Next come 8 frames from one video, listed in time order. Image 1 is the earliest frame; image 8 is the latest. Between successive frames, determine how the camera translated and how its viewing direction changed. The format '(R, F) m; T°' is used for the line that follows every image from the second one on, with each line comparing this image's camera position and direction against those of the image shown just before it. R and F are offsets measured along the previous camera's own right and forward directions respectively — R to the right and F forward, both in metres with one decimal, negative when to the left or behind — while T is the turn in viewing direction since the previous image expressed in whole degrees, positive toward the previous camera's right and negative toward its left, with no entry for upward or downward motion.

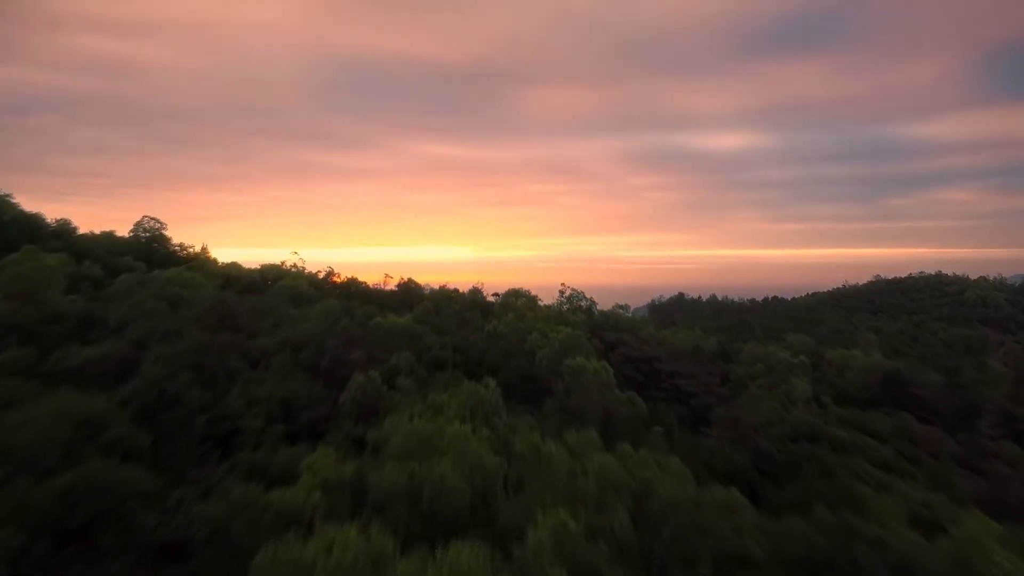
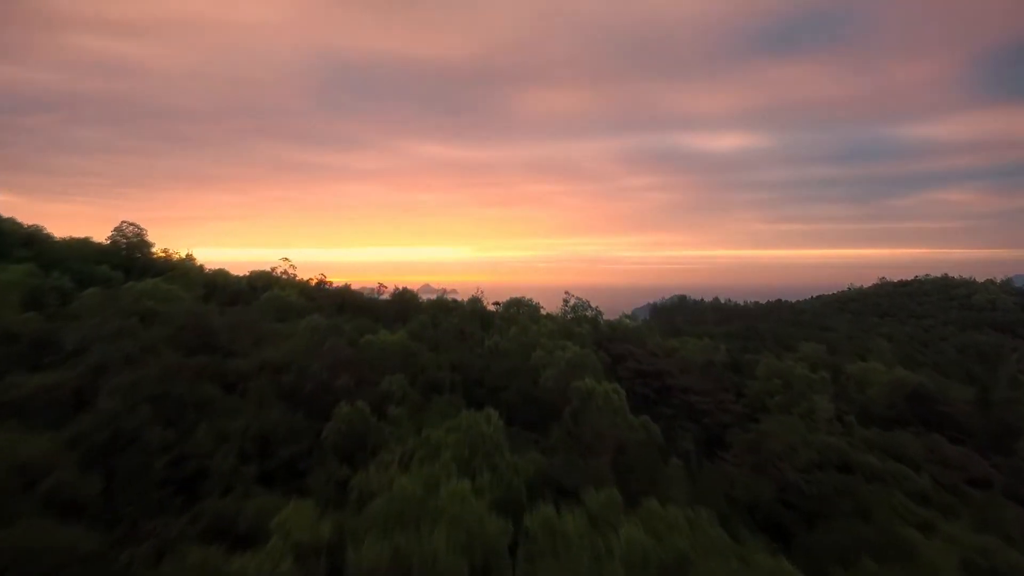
(-0.1, +0.7) m; 0°
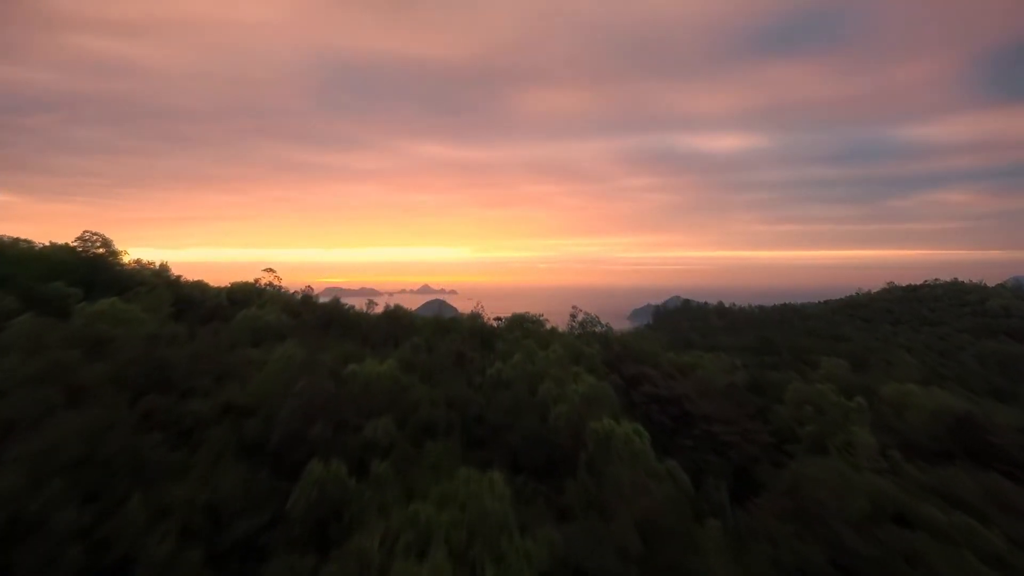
(-0.1, +1.0) m; 0°
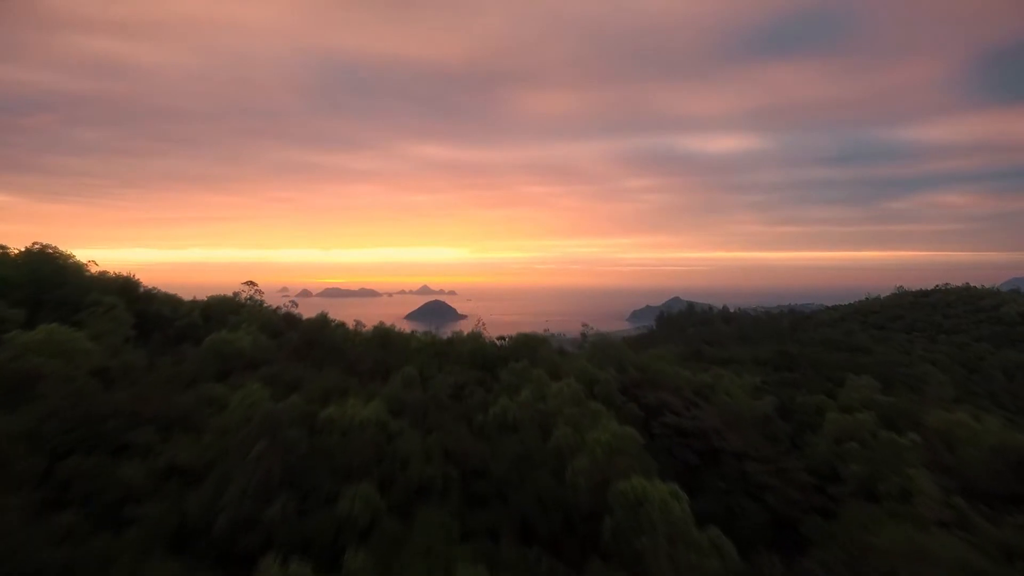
(-0.1, +1.1) m; 0°
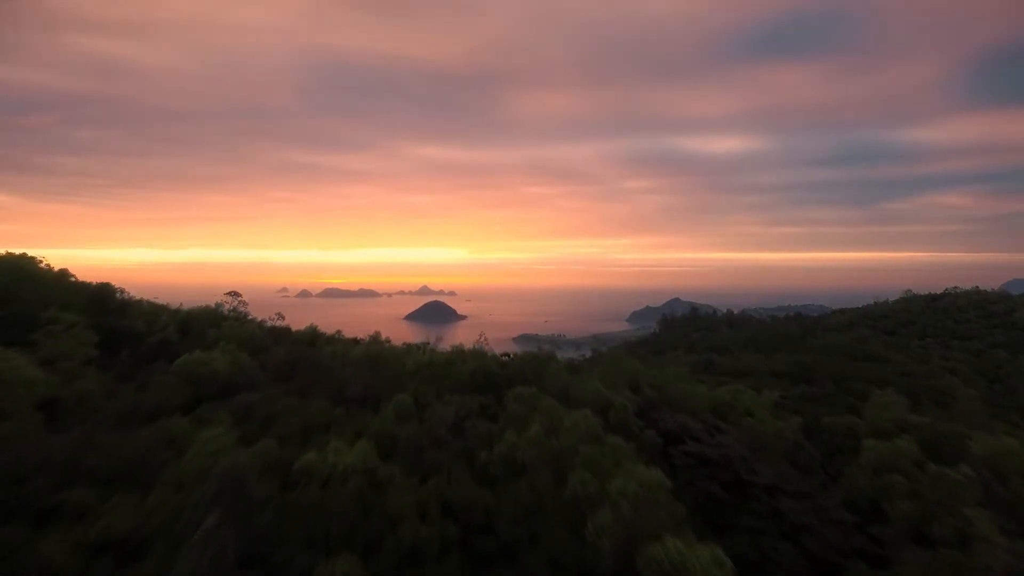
(-0.1, +0.9) m; 0°
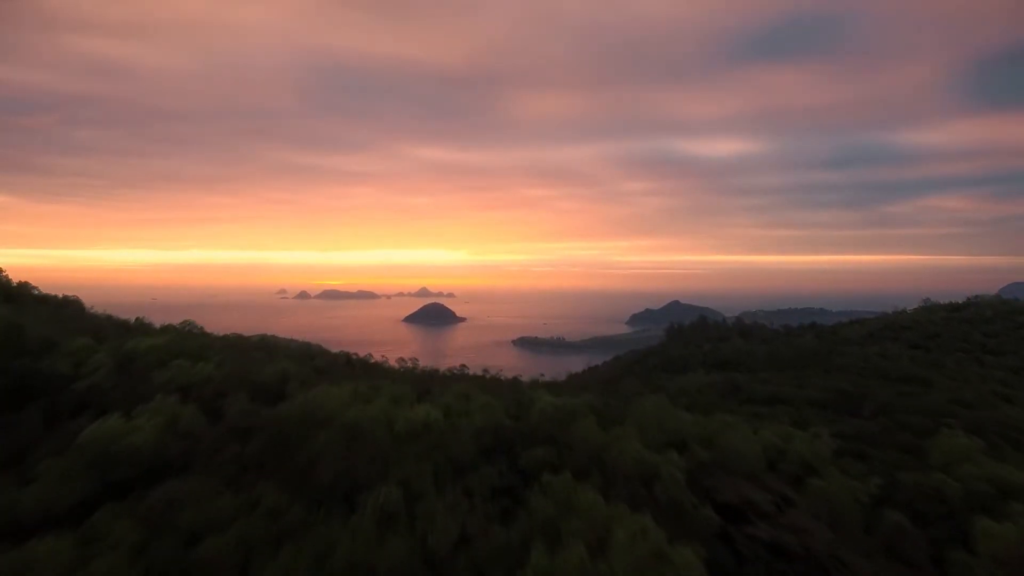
(-0.3, +1.8) m; 0°
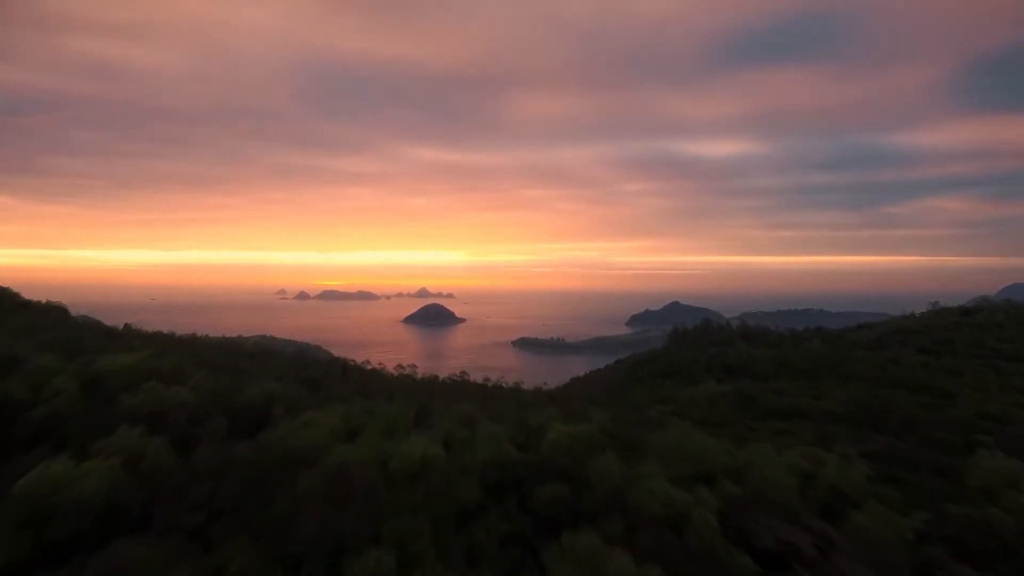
(-0.2, +0.8) m; 0°
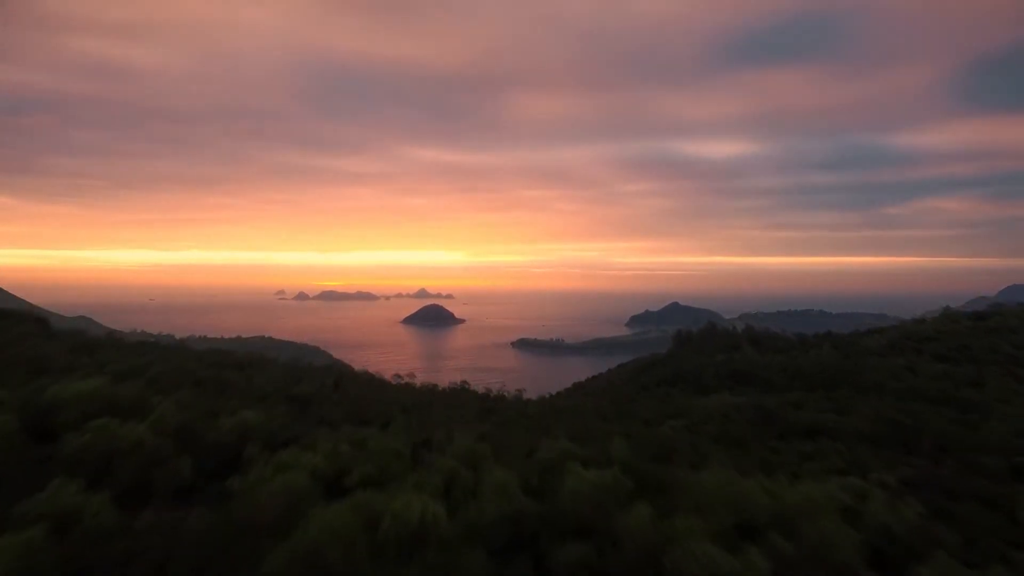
(-0.1, +1.0) m; 0°
